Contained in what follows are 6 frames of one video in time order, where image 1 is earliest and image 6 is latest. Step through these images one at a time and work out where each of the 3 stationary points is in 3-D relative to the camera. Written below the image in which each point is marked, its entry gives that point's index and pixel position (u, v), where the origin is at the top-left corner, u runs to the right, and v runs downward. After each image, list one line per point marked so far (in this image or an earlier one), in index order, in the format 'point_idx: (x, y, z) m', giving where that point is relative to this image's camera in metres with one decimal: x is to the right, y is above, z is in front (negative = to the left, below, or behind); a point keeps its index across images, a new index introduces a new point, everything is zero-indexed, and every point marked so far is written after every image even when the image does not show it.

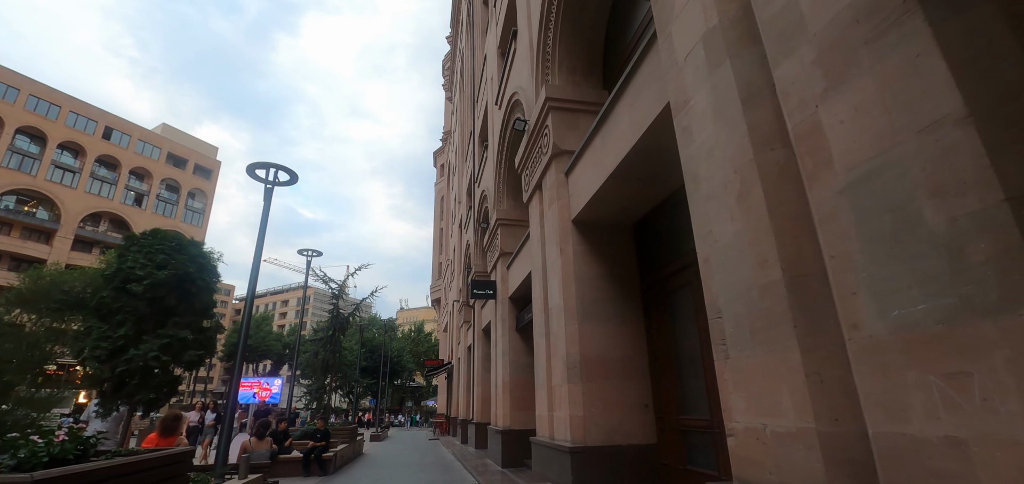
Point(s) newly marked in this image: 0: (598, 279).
0: (+1.4, -0.6, +7.6) m
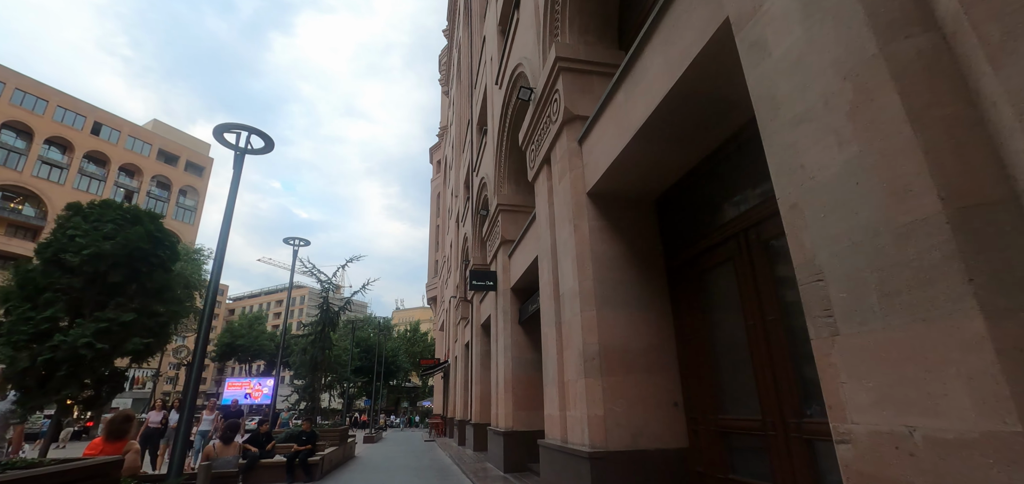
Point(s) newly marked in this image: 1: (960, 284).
0: (+1.5, -0.2, +6.7) m
1: (+1.9, -0.2, +2.0) m
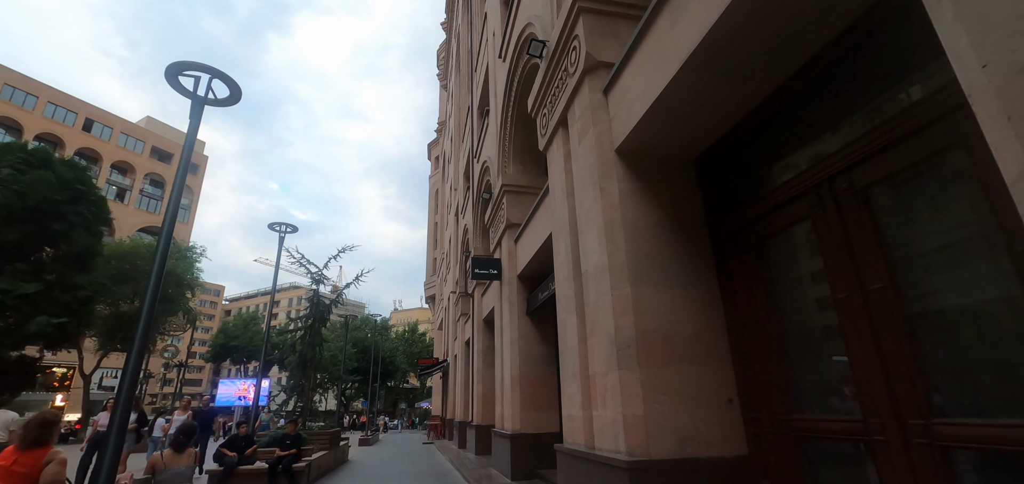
0: (+1.6, +0.2, +5.5) m
1: (+2.0, +0.3, +0.8) m
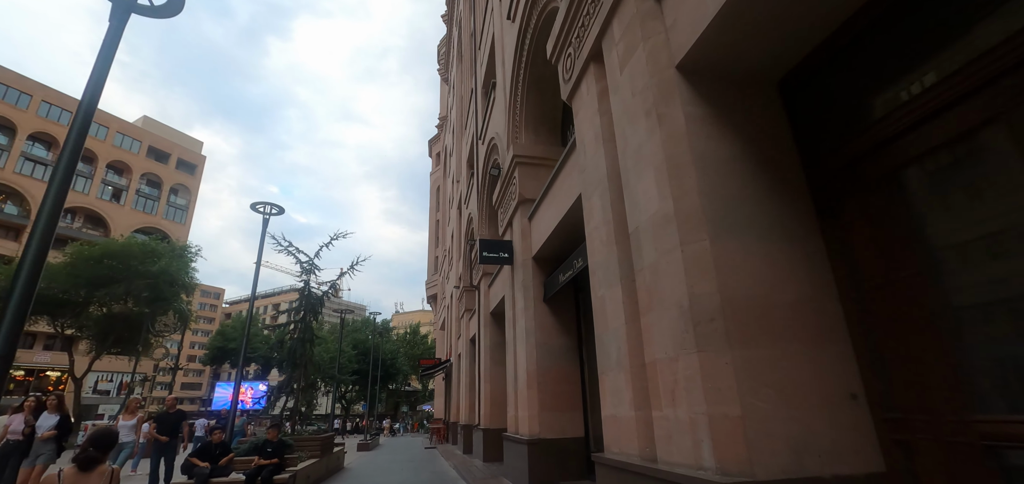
0: (+1.9, +0.7, +4.1) m
1: (+2.3, +0.8, -0.6) m
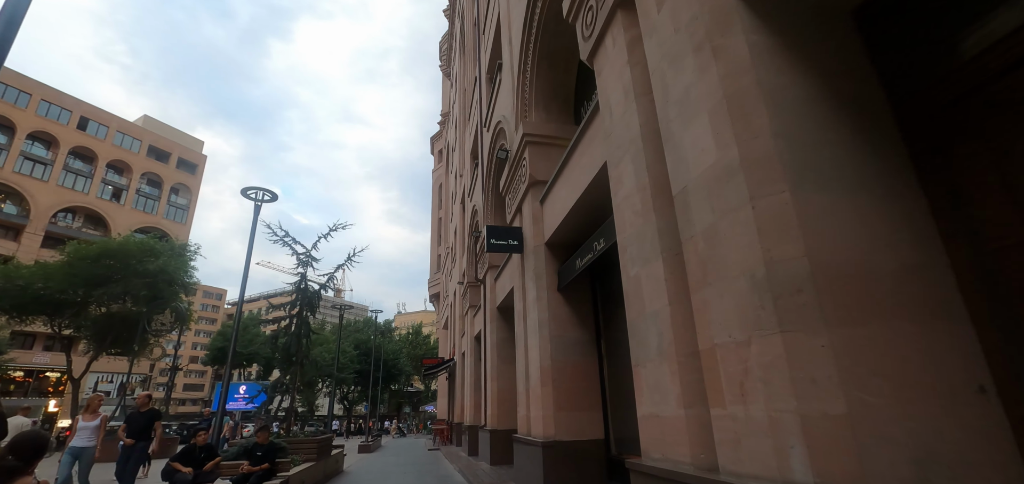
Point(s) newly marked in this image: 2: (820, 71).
0: (+2.1, +1.0, +3.3) m
1: (+2.4, +1.1, -1.4) m
2: (+2.2, +1.3, +3.5) m
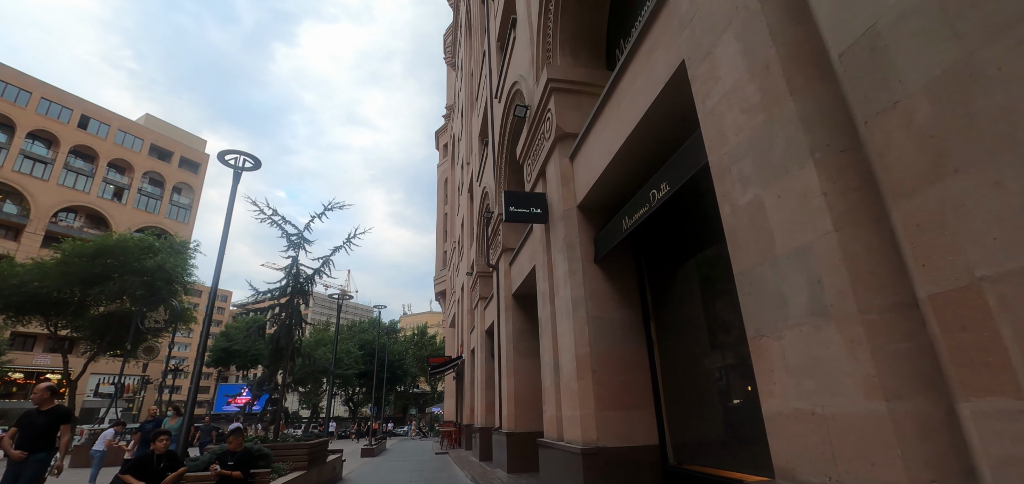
0: (+2.4, +1.6, +1.8) m
1: (+2.7, +1.7, -2.9) m
2: (+2.6, +1.9, +1.9) m
